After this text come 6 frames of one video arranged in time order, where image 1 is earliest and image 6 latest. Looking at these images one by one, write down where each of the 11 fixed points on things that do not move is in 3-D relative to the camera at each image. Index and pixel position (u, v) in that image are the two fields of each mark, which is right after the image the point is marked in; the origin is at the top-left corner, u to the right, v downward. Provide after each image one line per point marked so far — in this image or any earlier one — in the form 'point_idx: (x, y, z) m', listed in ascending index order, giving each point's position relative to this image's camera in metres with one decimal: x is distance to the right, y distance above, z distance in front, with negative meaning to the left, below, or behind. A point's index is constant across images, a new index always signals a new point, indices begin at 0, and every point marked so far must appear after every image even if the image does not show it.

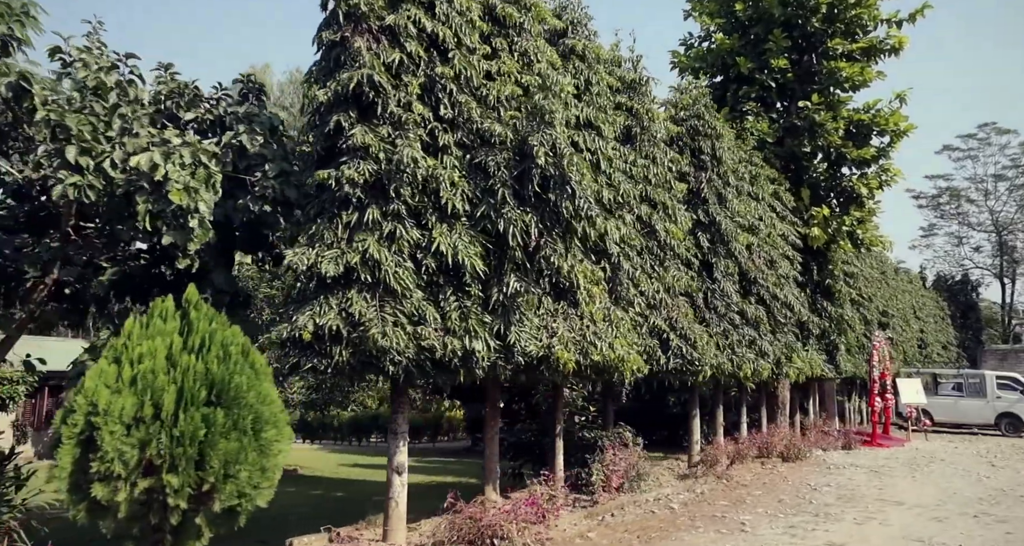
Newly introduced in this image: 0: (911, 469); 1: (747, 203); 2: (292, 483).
0: (+7.6, -3.7, +16.3) m
1: (+4.4, +1.3, +16.1) m
2: (-3.9, -3.8, +15.2) m
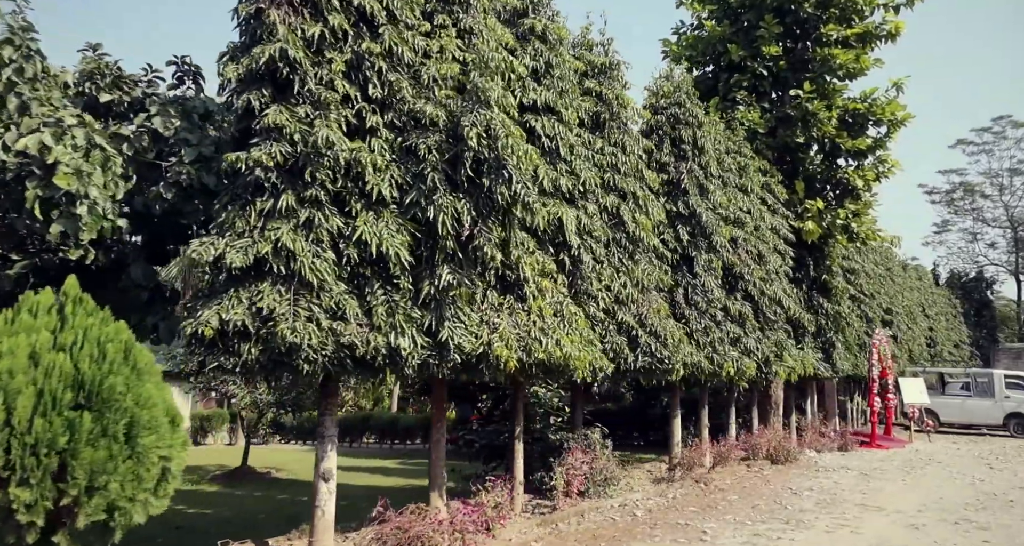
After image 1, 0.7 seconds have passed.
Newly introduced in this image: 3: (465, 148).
0: (+7.2, -3.6, +15.6) m
1: (+4.0, +1.4, +15.5) m
2: (-4.3, -3.7, +14.7) m
3: (-0.4, +1.0, +7.1) m
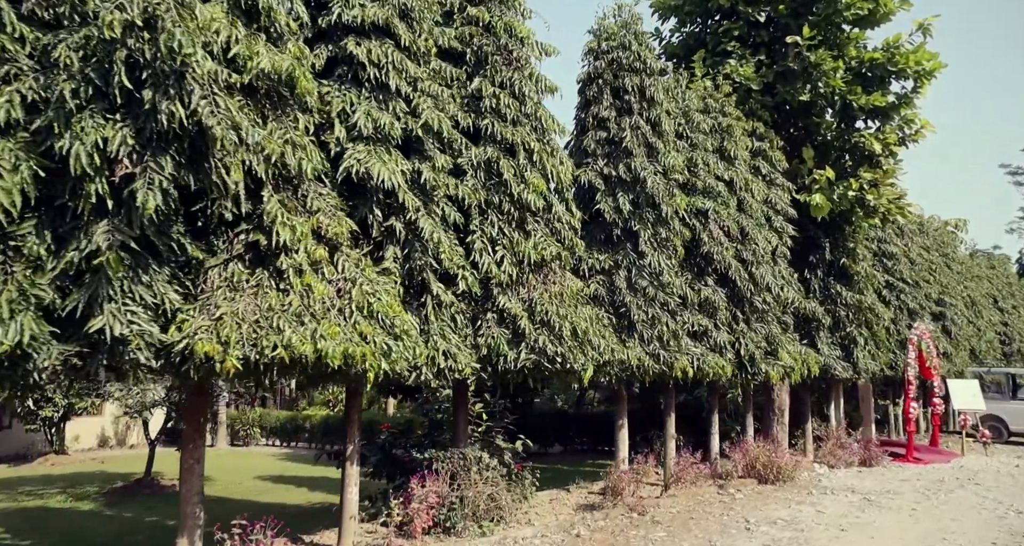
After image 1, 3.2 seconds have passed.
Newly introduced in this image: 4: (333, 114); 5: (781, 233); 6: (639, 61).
0: (+6.2, -3.3, +12.7) m
1: (+2.9, +1.7, +12.8) m
2: (-5.4, -3.5, +12.8) m
3: (-2.2, +1.3, +4.8) m
4: (-1.4, +1.3, +6.9) m
5: (+4.7, +0.7, +15.0) m
6: (+1.7, +2.9, +11.6) m
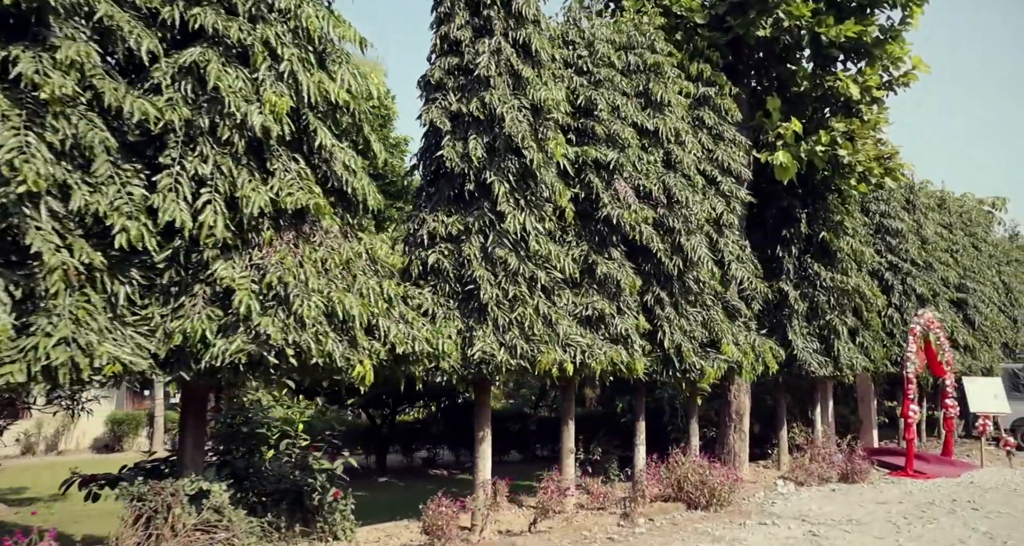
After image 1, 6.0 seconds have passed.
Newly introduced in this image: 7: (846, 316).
0: (+4.5, -2.9, +9.8) m
1: (+1.1, +2.0, +10.1) m
2: (-7.1, -3.2, +10.5) m
3: (-4.3, +1.6, +2.3) m
4: (-3.5, +1.6, +4.4) m
5: (+3.1, +1.1, +12.2) m
6: (-0.1, +3.2, +8.9) m
7: (+5.7, -0.7, +14.7) m
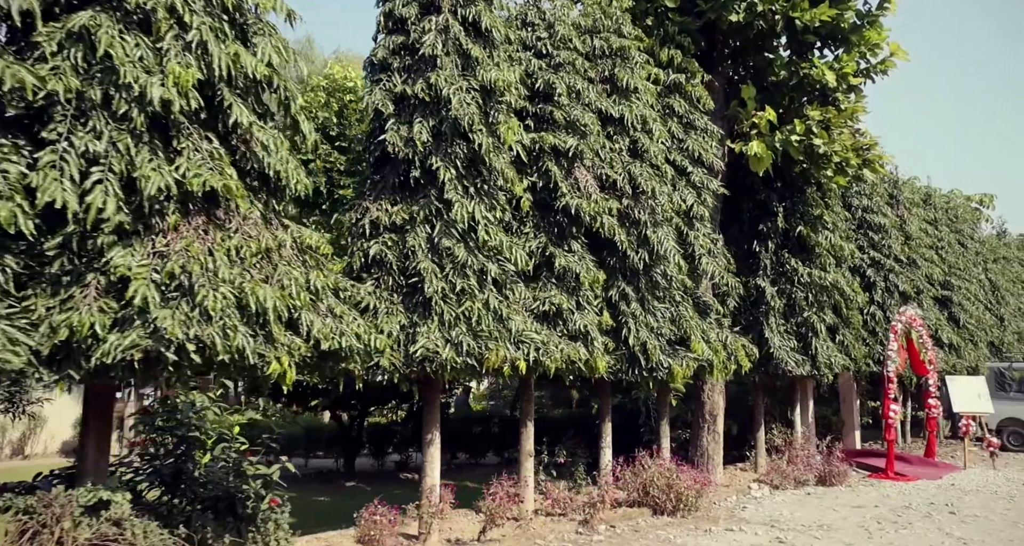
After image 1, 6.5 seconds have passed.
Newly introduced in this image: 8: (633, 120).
0: (+4.0, -2.8, +9.3) m
1: (+0.6, +2.1, +9.6) m
2: (-7.6, -3.1, +9.9) m
3: (-4.8, +1.6, +1.8) m
4: (-3.9, +1.7, +3.9) m
5: (+2.6, +1.2, +11.7) m
6: (-0.6, +3.3, +8.4) m
7: (+5.2, -0.7, +14.2) m
8: (+1.5, +1.9, +10.5) m
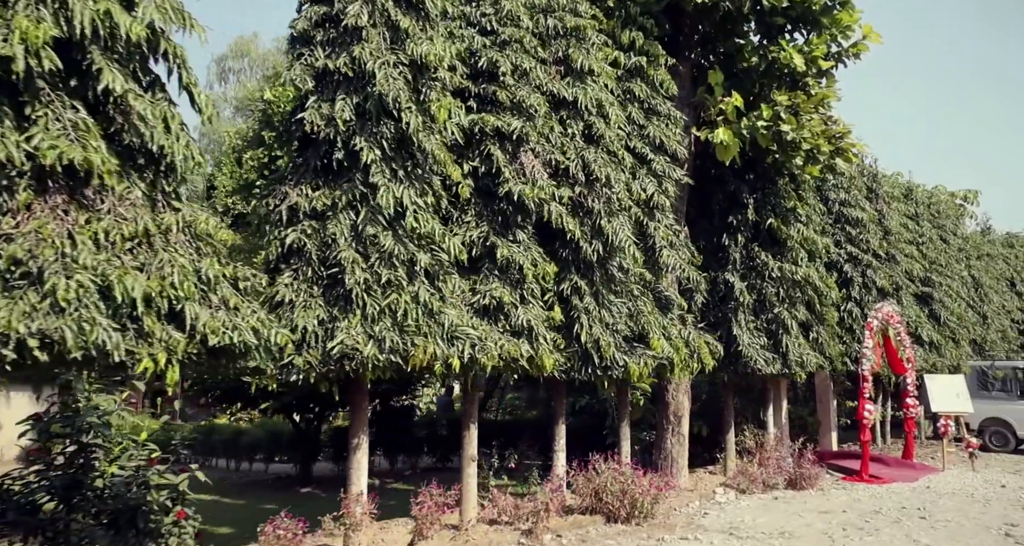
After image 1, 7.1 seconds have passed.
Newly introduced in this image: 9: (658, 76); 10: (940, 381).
0: (+3.4, -2.7, +8.8) m
1: (0.0, +2.2, +8.9) m
2: (-8.2, -3.0, +9.2) m
3: (-5.3, +1.7, +1.1) m
4: (-4.5, +1.7, +3.2) m
5: (+2.0, +1.2, +11.1) m
6: (-1.2, +3.4, +7.7) m
7: (+4.5, -0.6, +13.6) m
8: (+0.9, +2.0, +9.9) m
9: (+1.9, +2.6, +11.3) m
10: (+8.5, -2.1, +16.9) m
